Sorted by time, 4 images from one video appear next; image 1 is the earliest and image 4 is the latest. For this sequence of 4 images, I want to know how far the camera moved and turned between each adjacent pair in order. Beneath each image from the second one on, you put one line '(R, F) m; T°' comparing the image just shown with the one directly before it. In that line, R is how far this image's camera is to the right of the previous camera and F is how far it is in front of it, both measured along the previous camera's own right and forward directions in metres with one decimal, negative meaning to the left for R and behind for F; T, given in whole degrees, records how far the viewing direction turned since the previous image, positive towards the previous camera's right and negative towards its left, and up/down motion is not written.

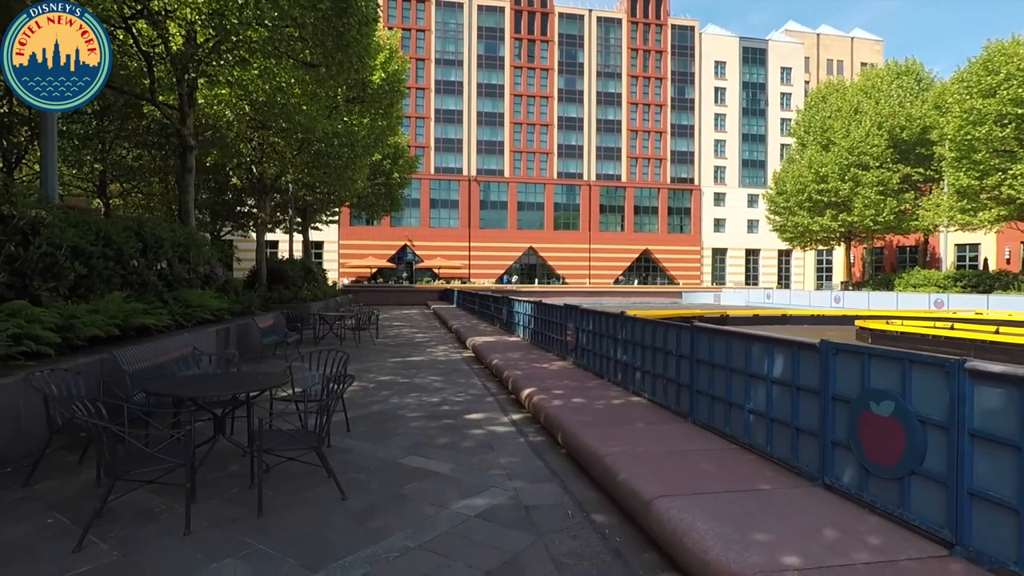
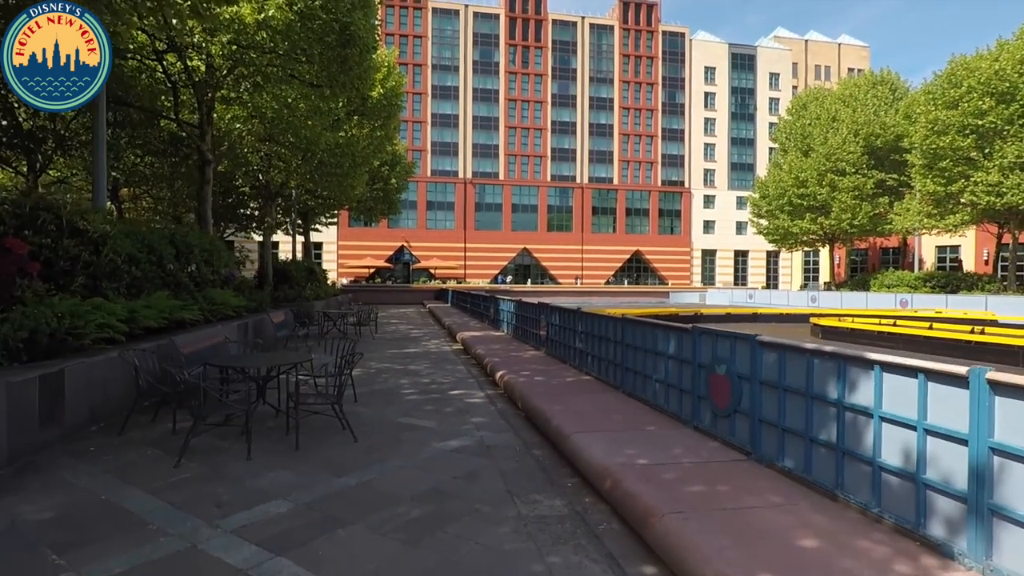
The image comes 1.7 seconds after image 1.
(+0.3, -1.6) m; 0°
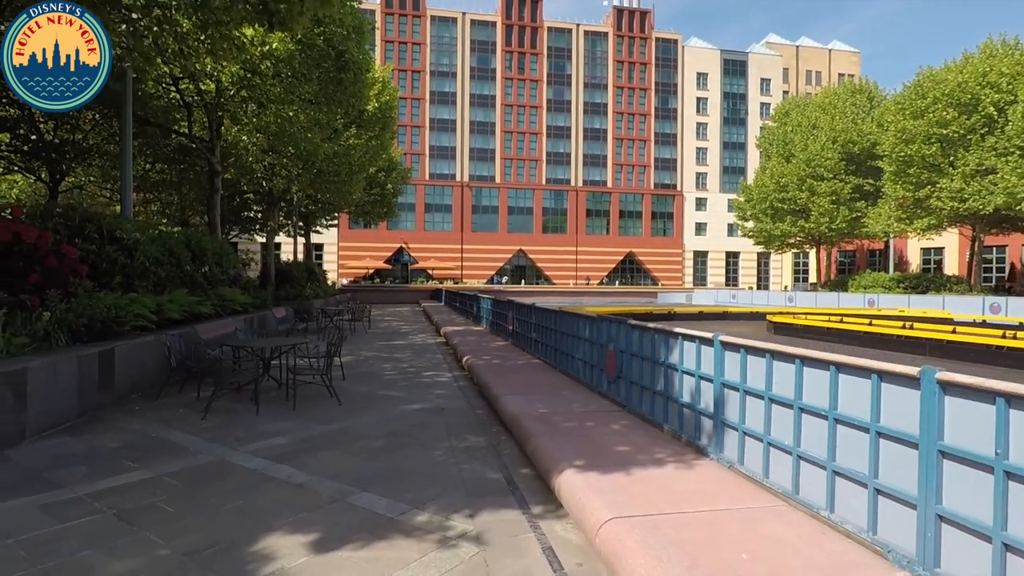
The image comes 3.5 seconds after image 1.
(+0.7, -1.7) m; 0°
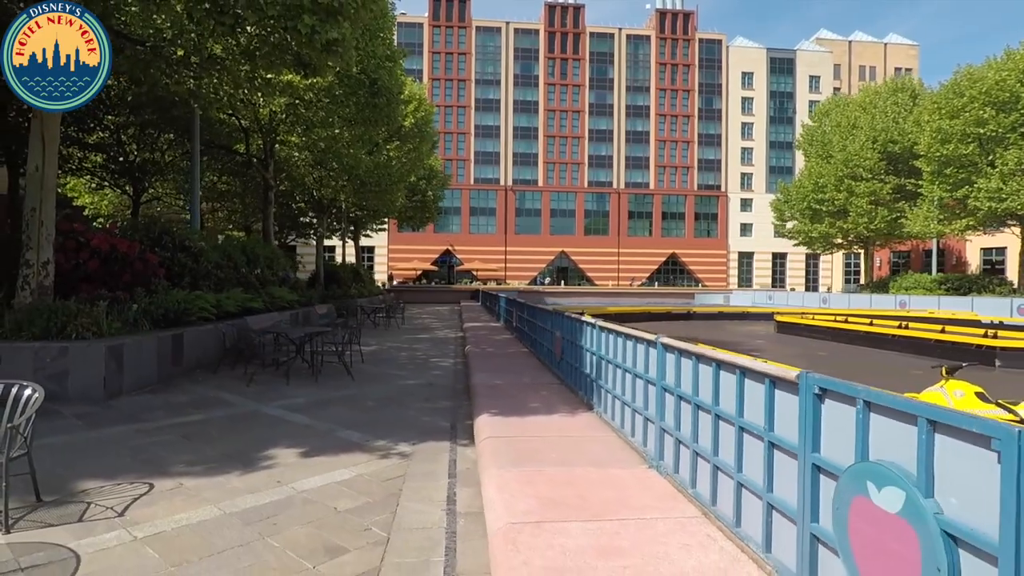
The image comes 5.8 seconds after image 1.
(+1.2, -1.7) m; -5°
